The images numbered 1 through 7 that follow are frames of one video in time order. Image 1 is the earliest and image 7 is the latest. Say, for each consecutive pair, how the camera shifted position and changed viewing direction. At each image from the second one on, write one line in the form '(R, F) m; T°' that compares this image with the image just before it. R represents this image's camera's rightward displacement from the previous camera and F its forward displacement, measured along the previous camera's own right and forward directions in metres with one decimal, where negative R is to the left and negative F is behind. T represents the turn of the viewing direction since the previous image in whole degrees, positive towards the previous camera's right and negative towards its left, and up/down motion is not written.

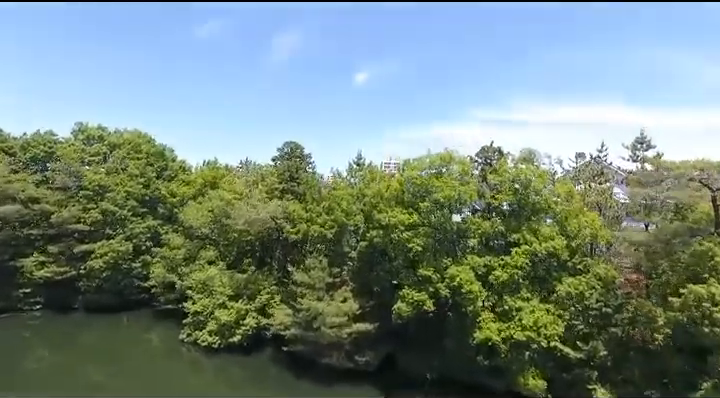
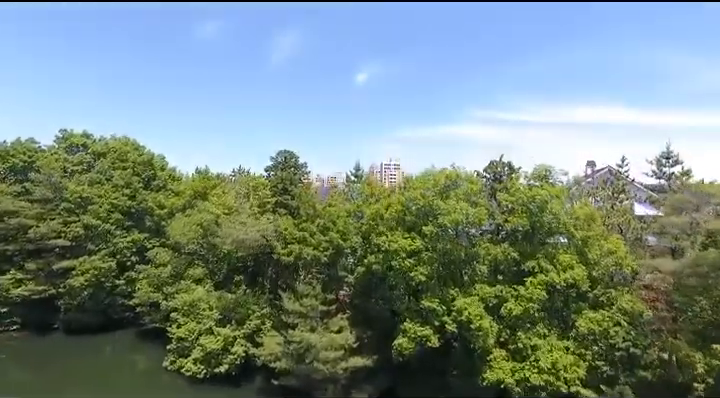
(+0.1, +1.5) m; 0°
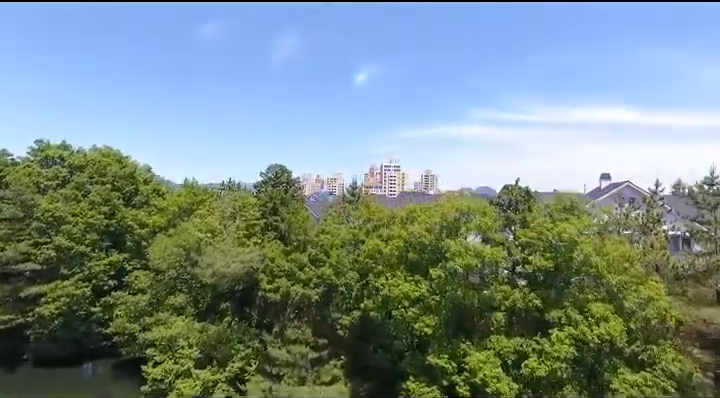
(+0.1, +2.0) m; 0°
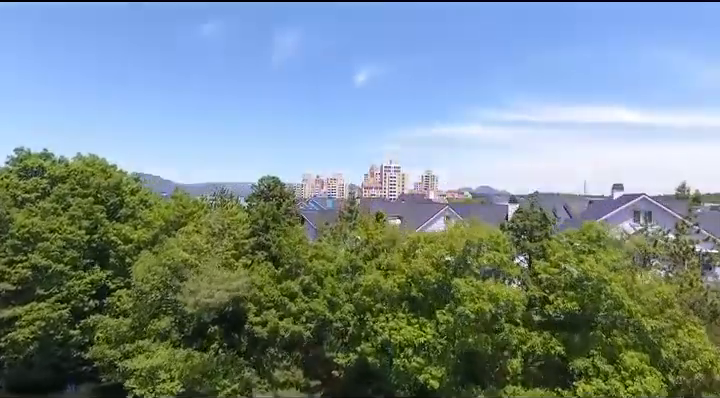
(+0.1, +1.5) m; 0°
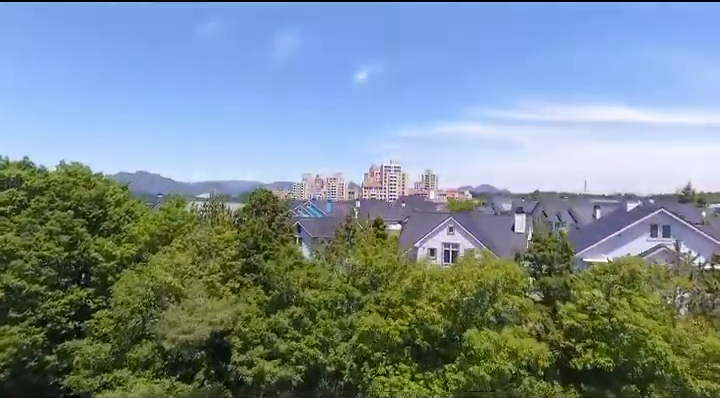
(+0.1, +1.5) m; 0°
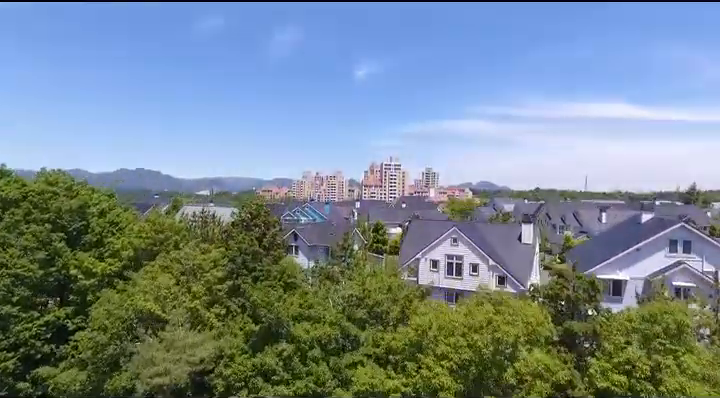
(+0.1, +1.4) m; 0°
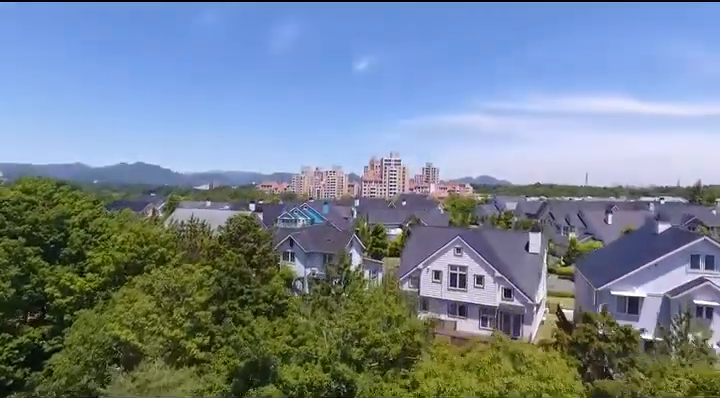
(+0.1, +1.4) m; 0°
